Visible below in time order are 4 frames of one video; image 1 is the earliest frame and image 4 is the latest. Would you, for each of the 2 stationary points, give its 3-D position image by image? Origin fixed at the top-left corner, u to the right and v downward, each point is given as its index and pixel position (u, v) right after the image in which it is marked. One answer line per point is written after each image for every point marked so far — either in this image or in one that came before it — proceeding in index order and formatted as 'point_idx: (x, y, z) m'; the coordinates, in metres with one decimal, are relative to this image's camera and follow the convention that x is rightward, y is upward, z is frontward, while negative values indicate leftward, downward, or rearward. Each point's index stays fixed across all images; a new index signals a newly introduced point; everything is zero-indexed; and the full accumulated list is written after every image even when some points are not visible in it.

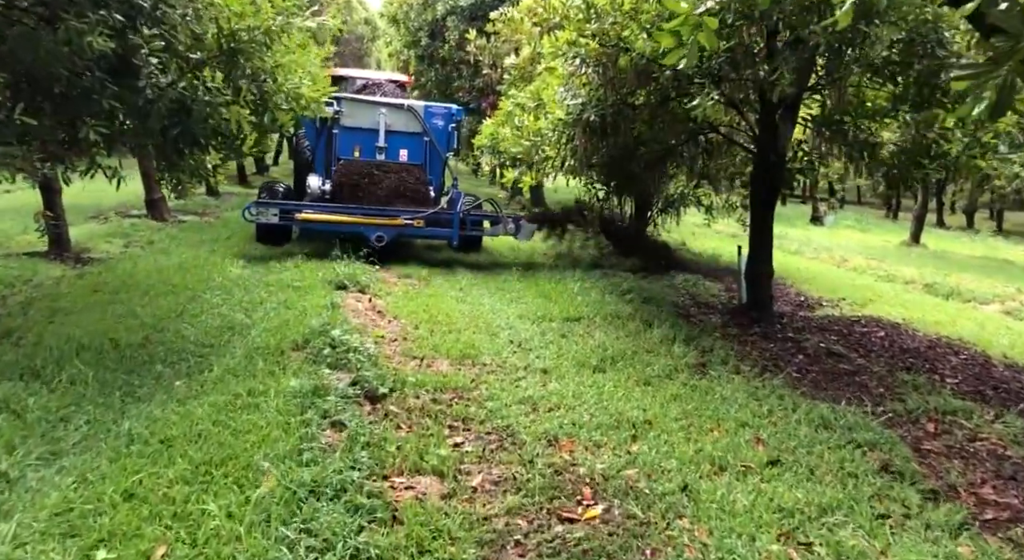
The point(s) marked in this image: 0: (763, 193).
0: (+2.5, +0.8, +7.7) m
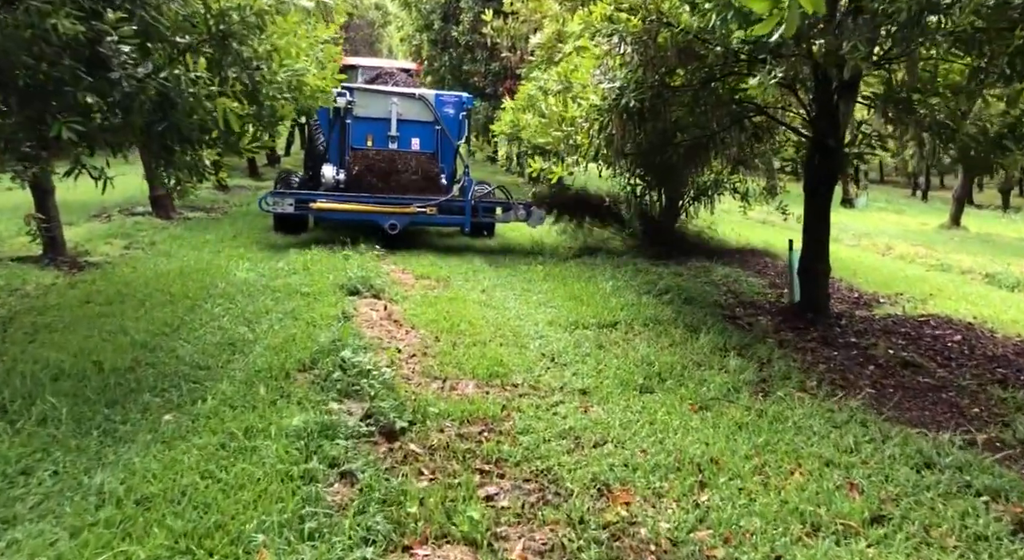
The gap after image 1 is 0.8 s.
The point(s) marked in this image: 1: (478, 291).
0: (+2.7, +0.8, +6.9) m
1: (-0.4, -0.1, +8.2) m
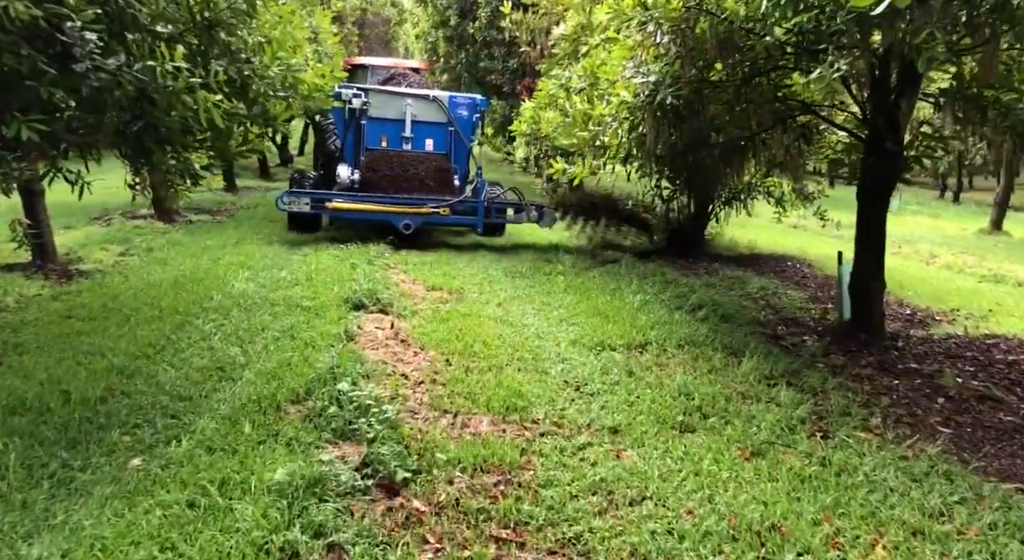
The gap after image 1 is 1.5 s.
0: (+2.9, +0.7, +6.2) m
1: (-0.2, -0.2, +7.6) m
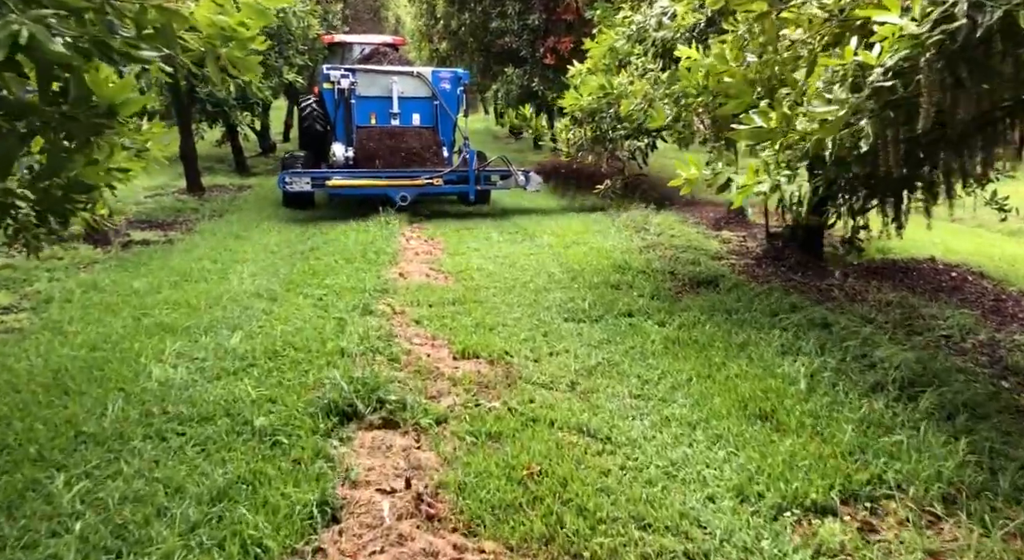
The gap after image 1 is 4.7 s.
0: (+3.3, +0.4, +3.2) m
1: (+0.3, -0.7, +4.7) m
